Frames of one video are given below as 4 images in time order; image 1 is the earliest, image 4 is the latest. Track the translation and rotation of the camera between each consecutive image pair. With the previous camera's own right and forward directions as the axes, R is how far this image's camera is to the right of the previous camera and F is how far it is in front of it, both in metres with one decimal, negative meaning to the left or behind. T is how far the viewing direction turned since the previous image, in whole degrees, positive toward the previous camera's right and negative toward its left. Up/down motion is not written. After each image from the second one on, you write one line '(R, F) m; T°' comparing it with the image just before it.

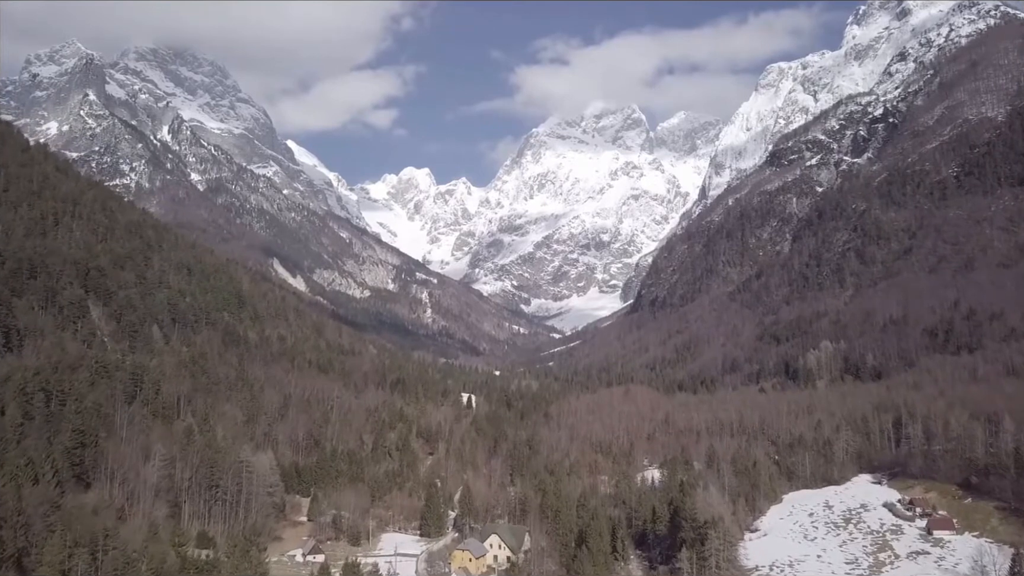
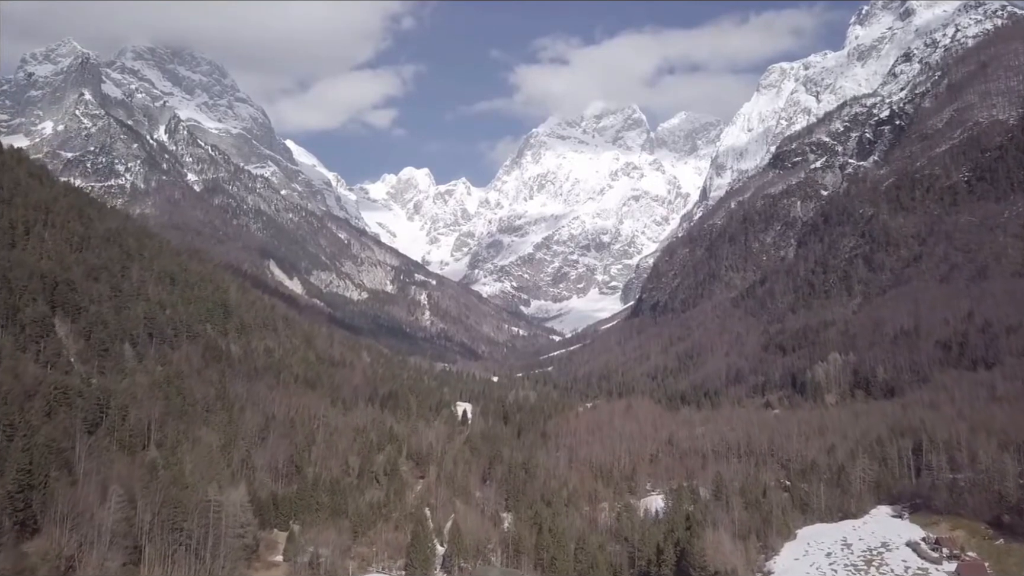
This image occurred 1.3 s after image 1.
(+0.6, +6.1) m; 0°
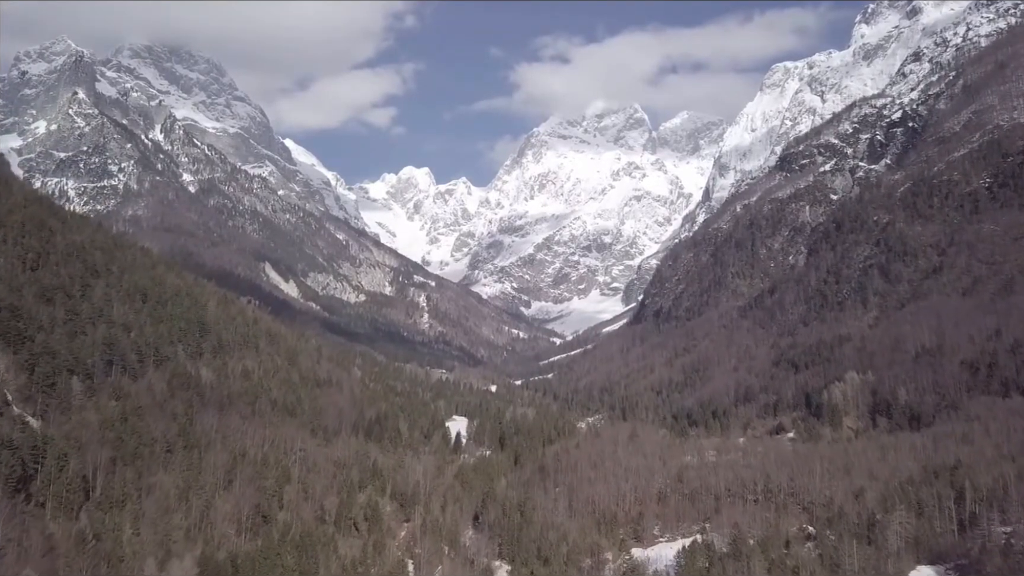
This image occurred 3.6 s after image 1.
(+0.8, +10.0) m; 0°
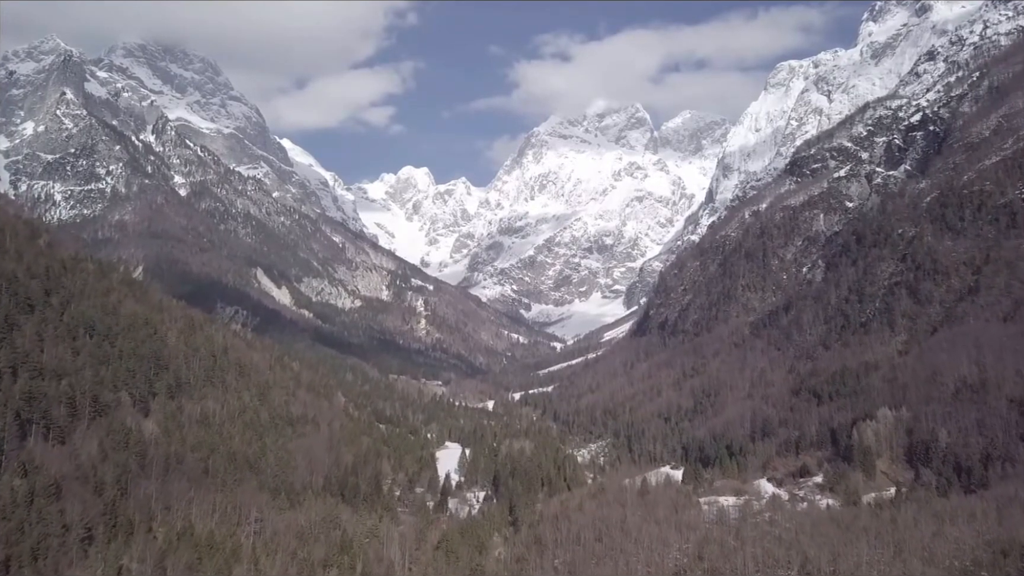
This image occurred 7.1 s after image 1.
(+1.0, +15.6) m; 0°
